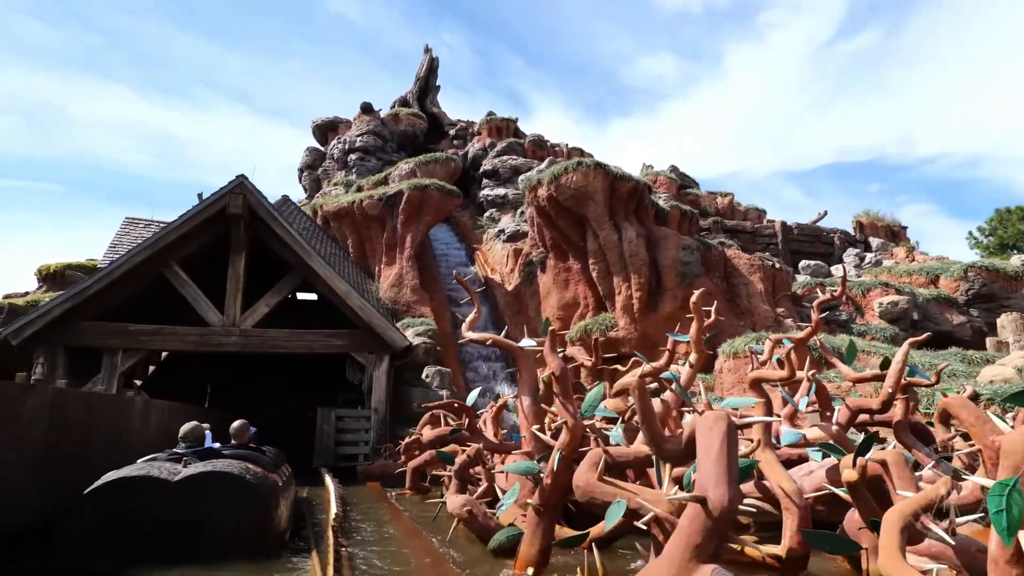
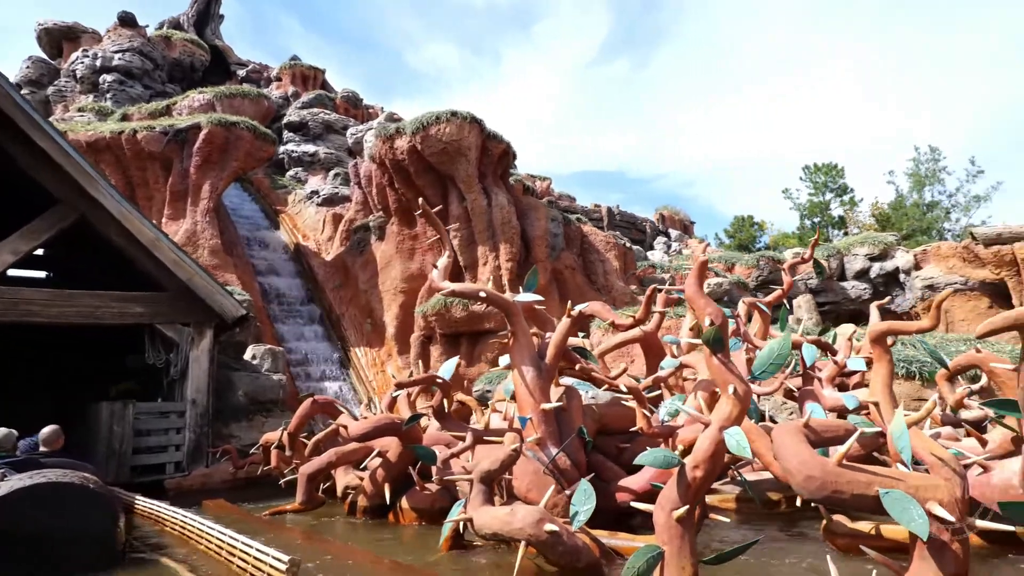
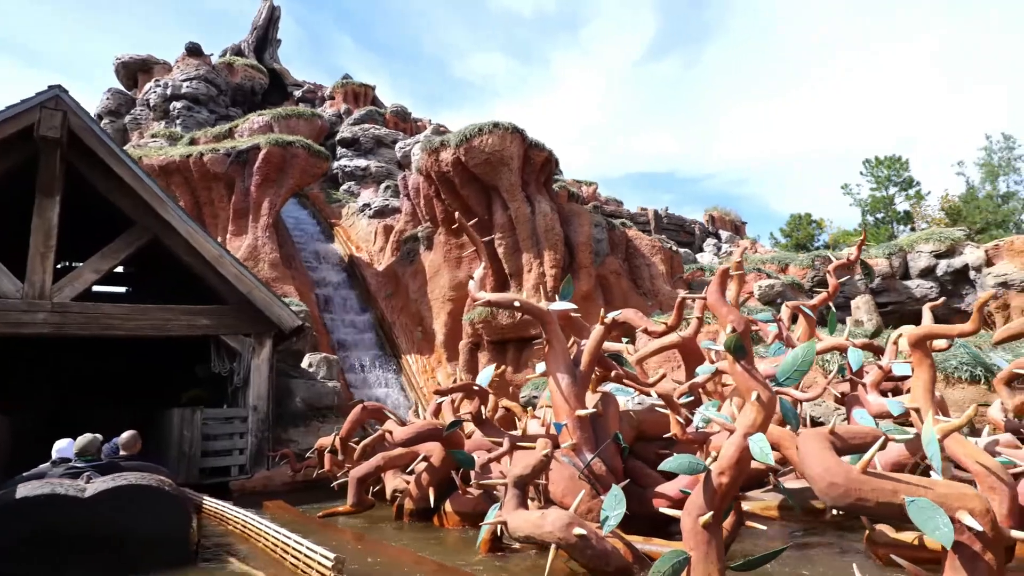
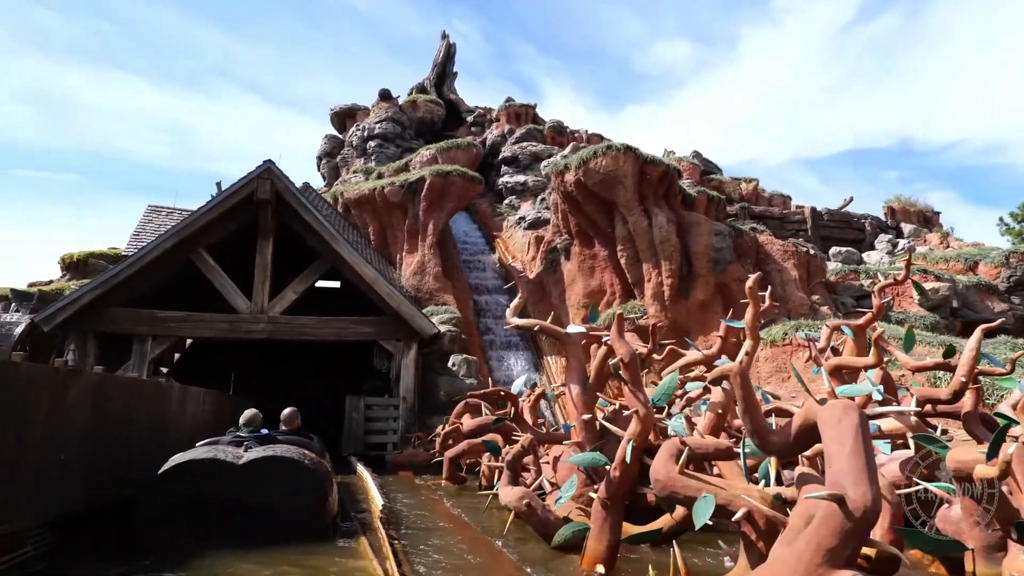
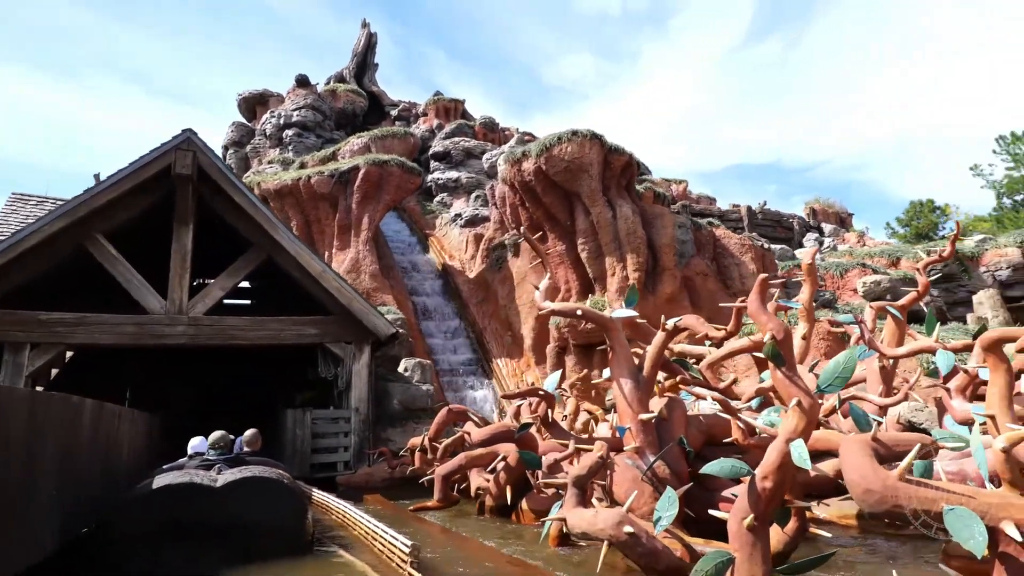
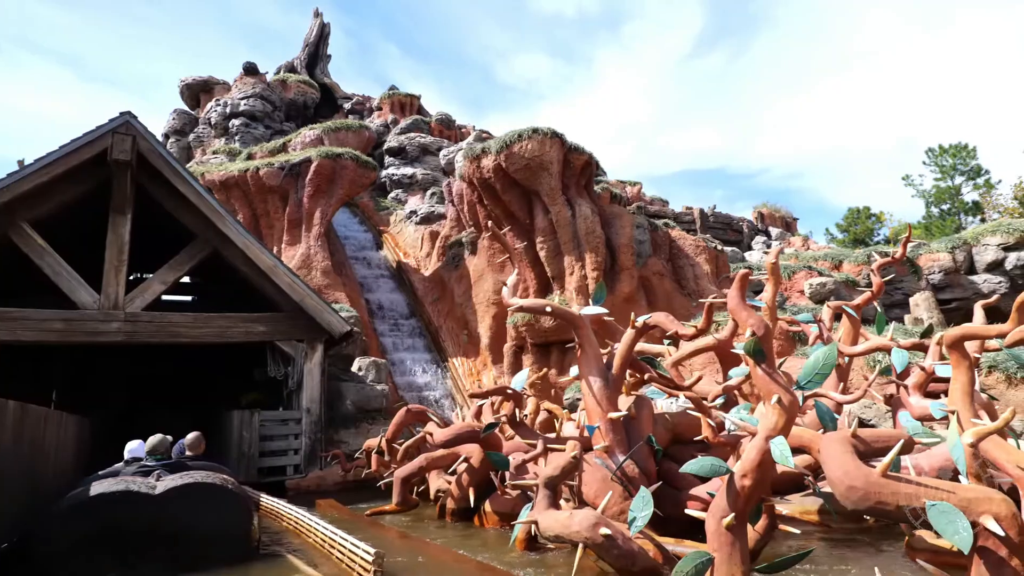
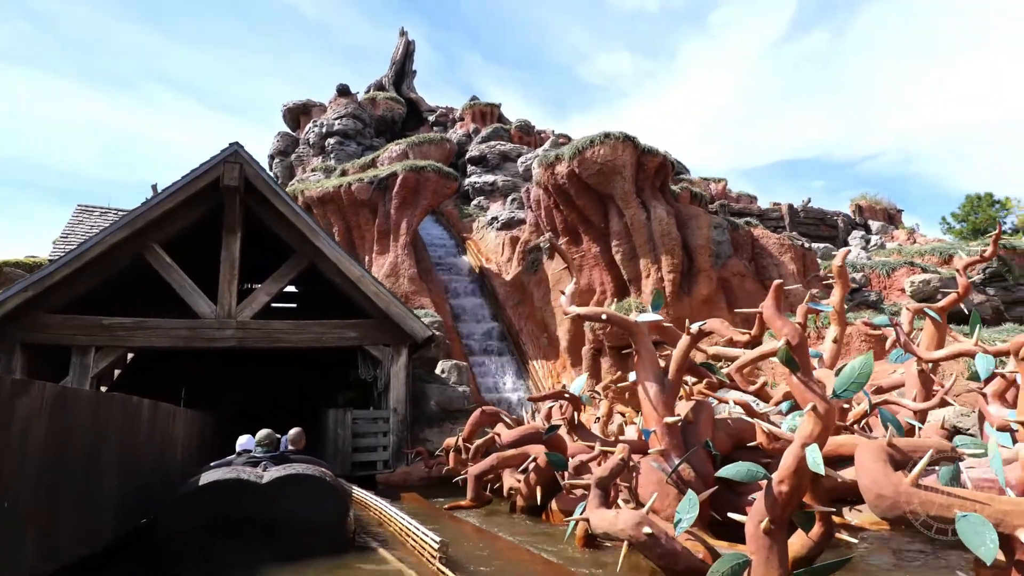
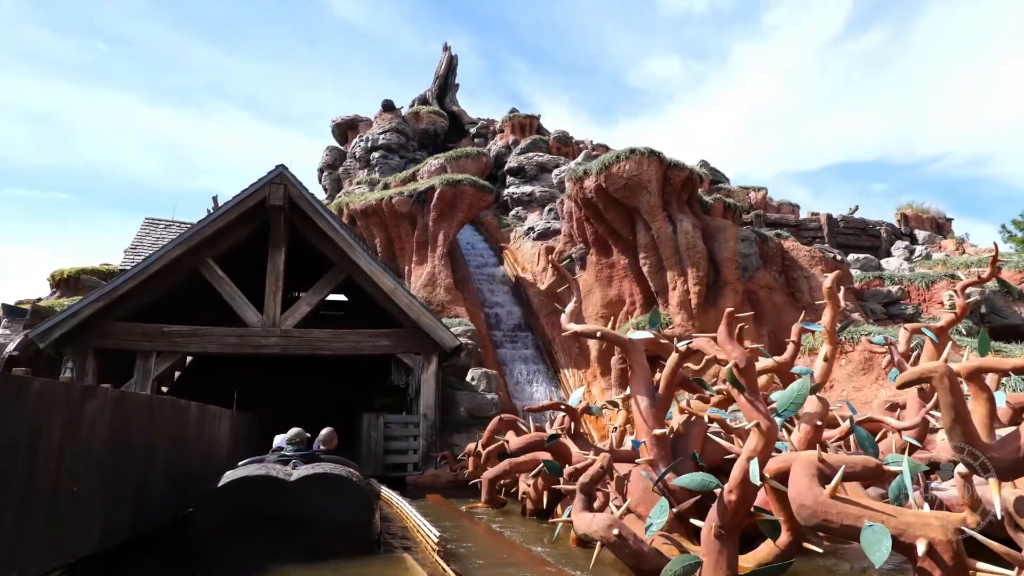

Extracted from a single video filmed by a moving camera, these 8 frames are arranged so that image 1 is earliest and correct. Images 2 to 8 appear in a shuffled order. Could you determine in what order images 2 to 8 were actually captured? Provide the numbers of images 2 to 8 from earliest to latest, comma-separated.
4, 8, 7, 5, 6, 3, 2
